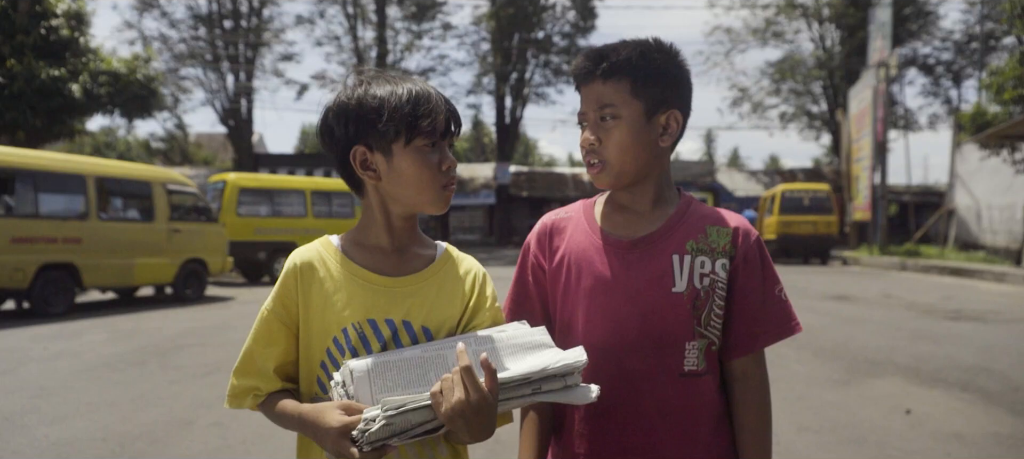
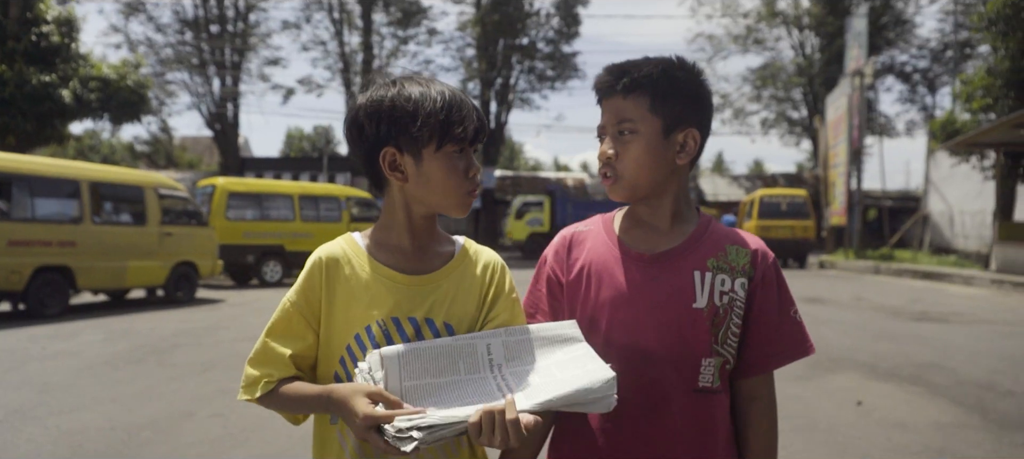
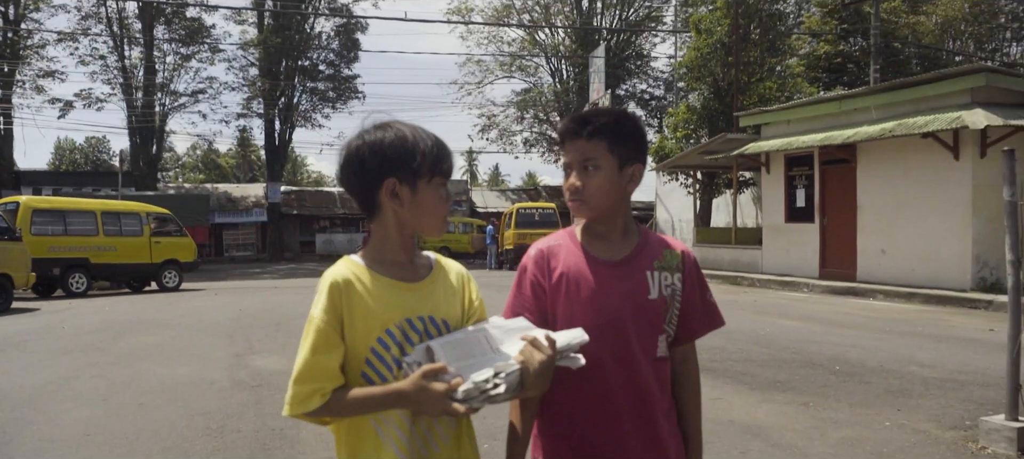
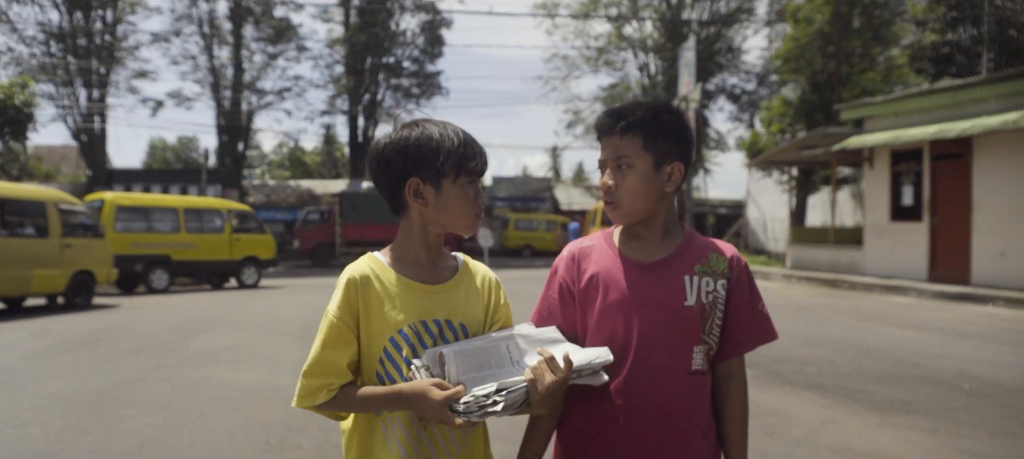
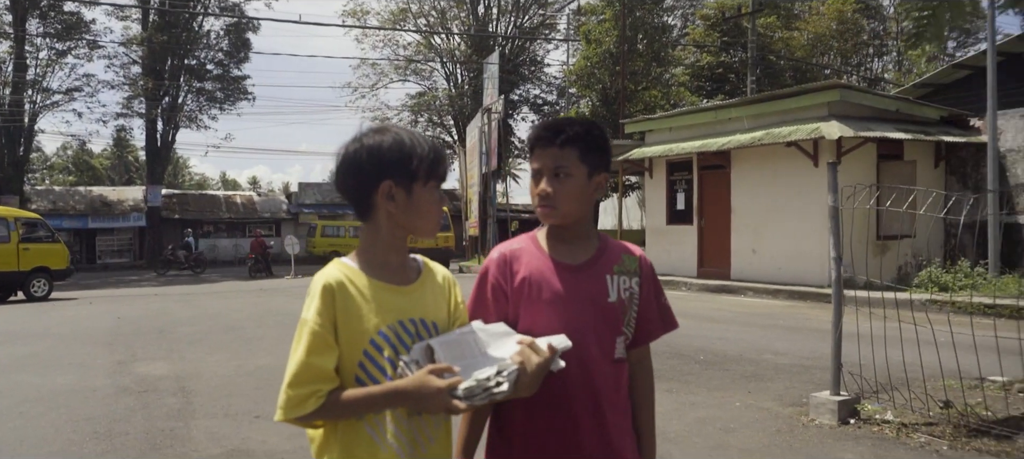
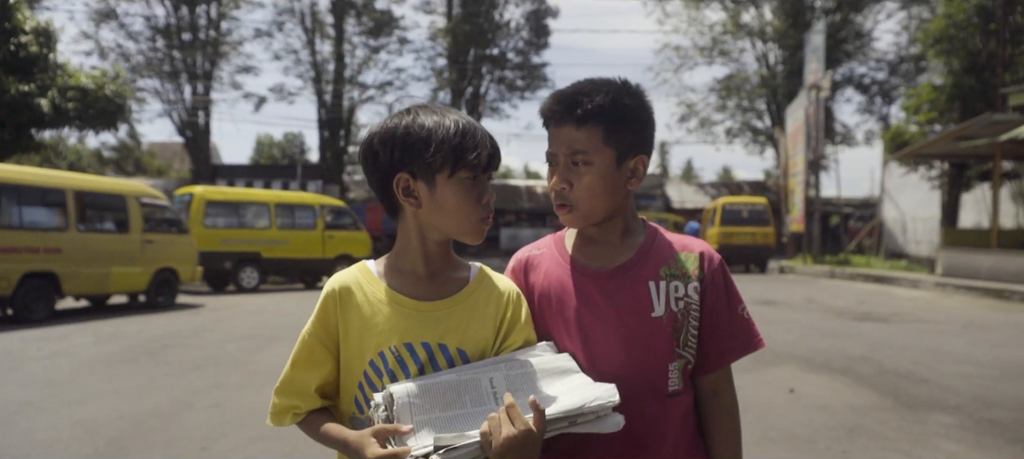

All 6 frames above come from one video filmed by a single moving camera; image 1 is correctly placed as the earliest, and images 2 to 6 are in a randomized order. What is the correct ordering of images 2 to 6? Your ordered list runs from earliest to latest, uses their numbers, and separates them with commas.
2, 6, 4, 3, 5
